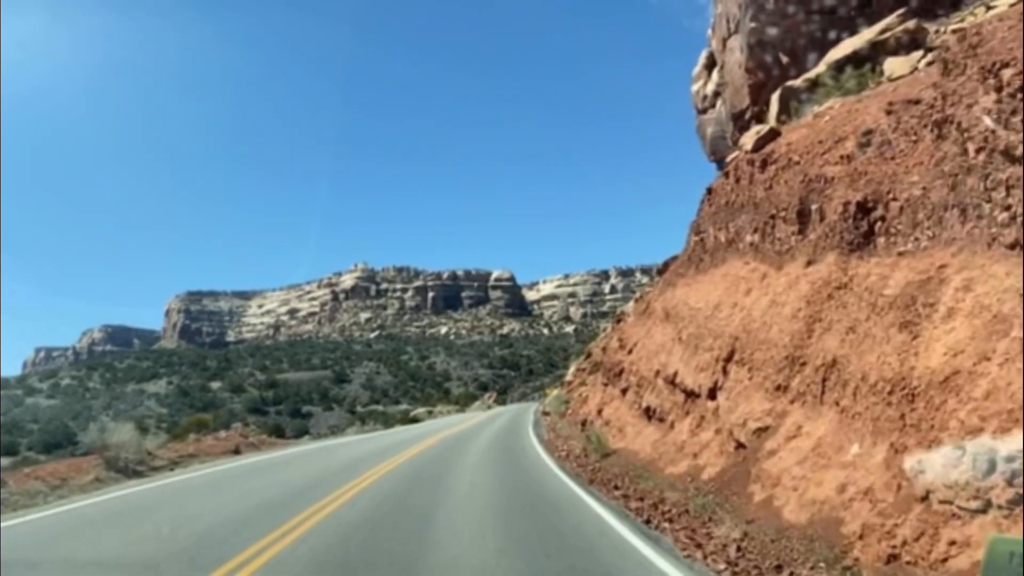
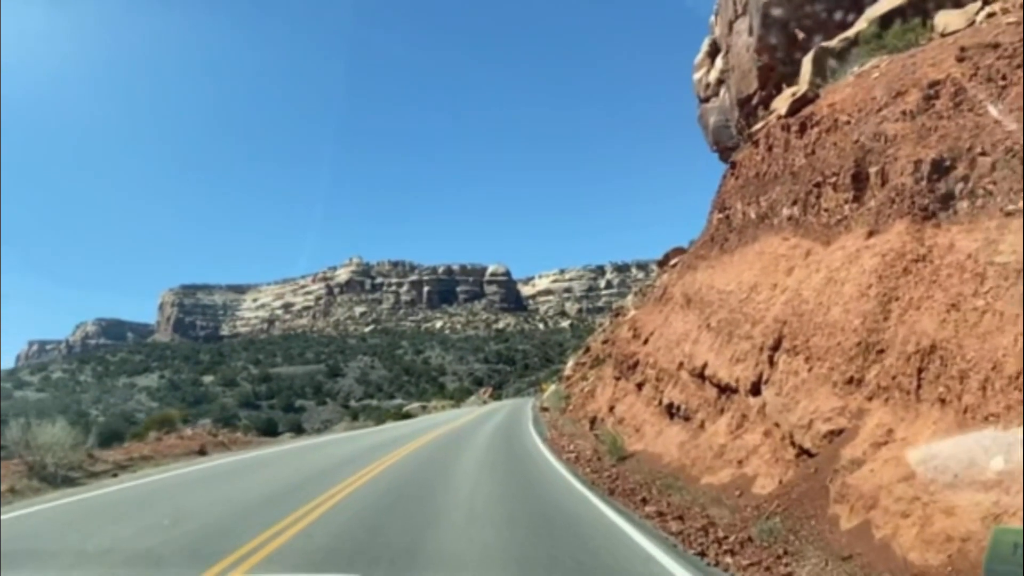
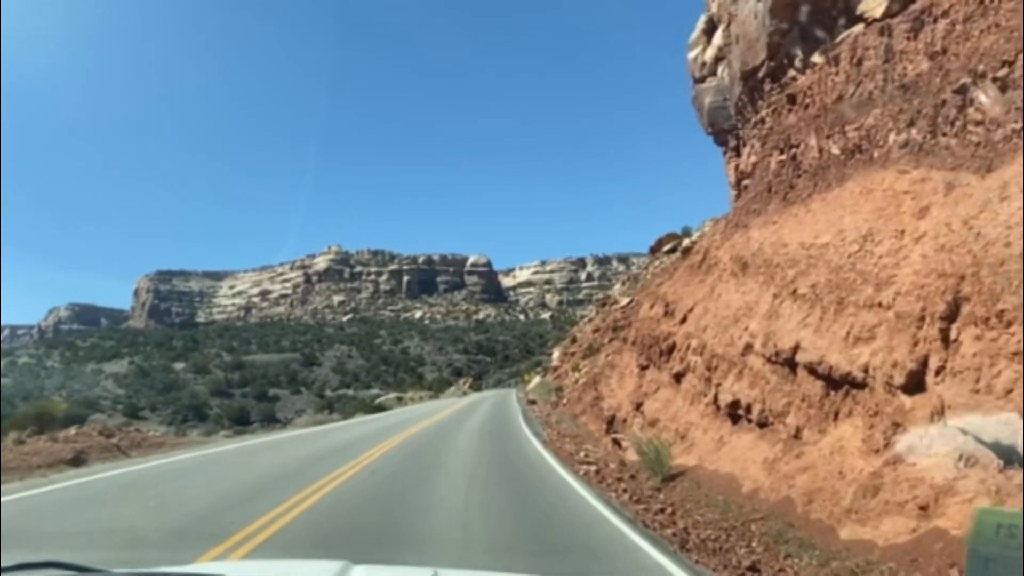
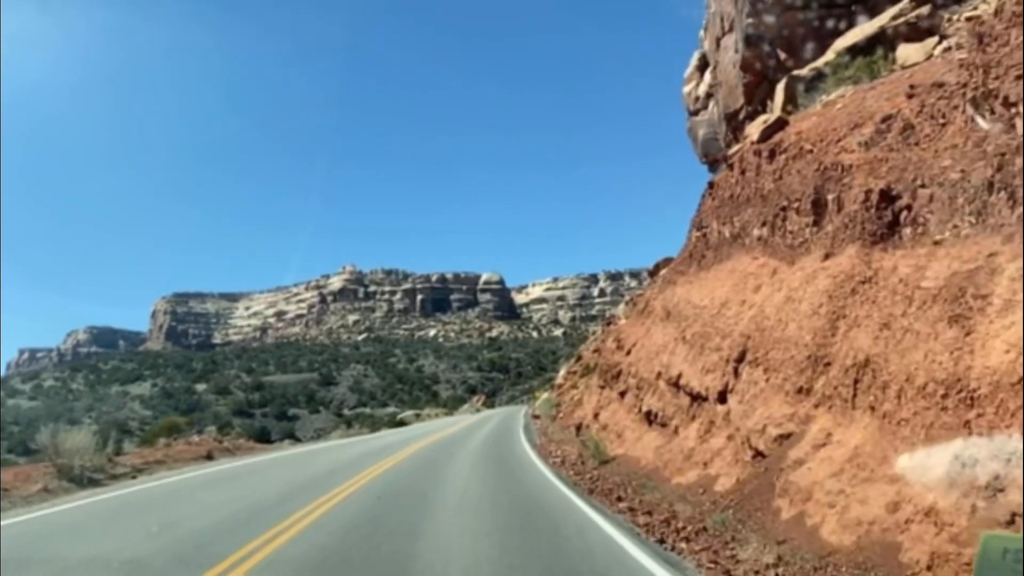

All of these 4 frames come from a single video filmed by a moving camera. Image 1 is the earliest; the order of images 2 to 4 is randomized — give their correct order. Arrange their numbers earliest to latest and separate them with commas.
4, 2, 3
